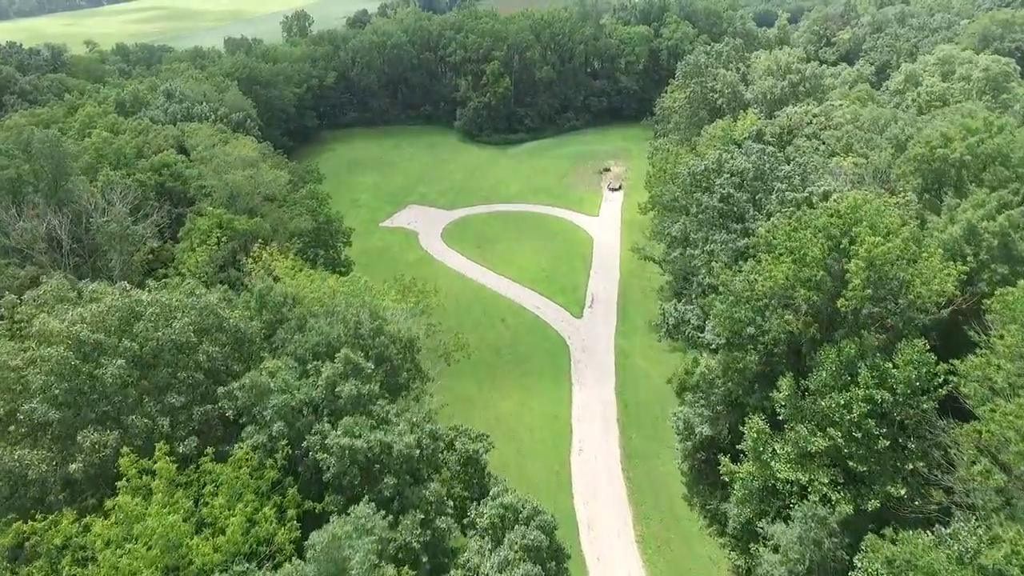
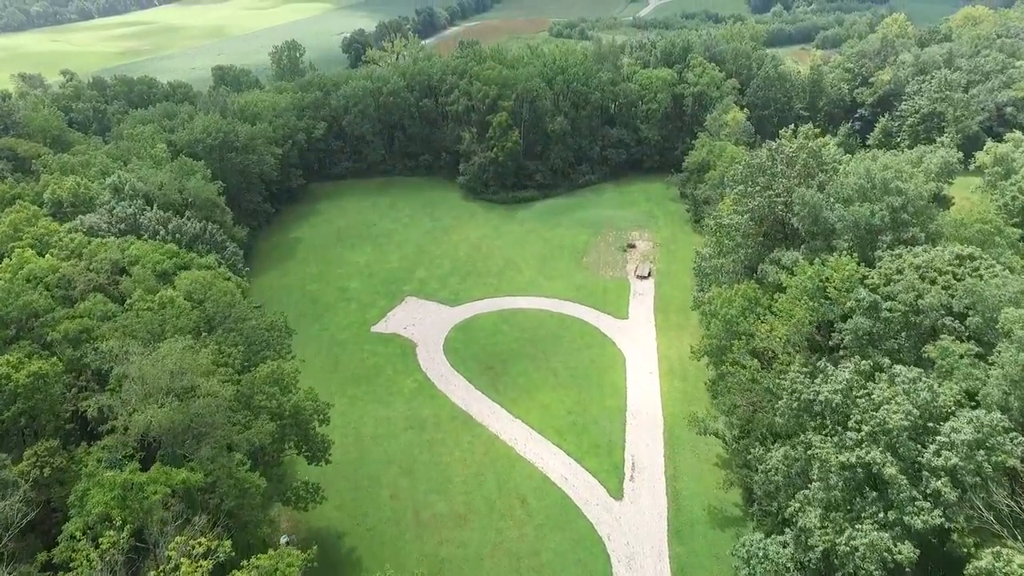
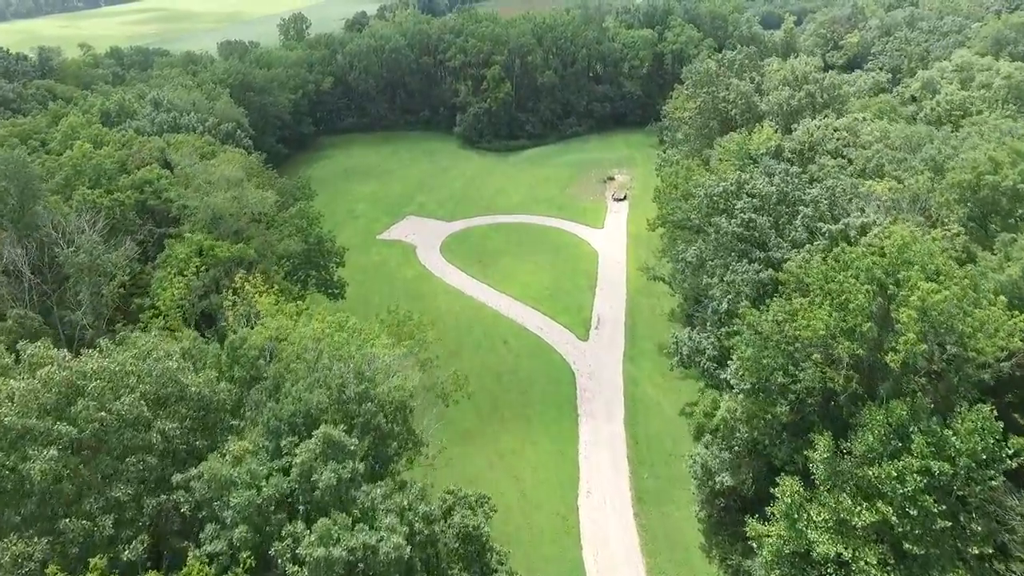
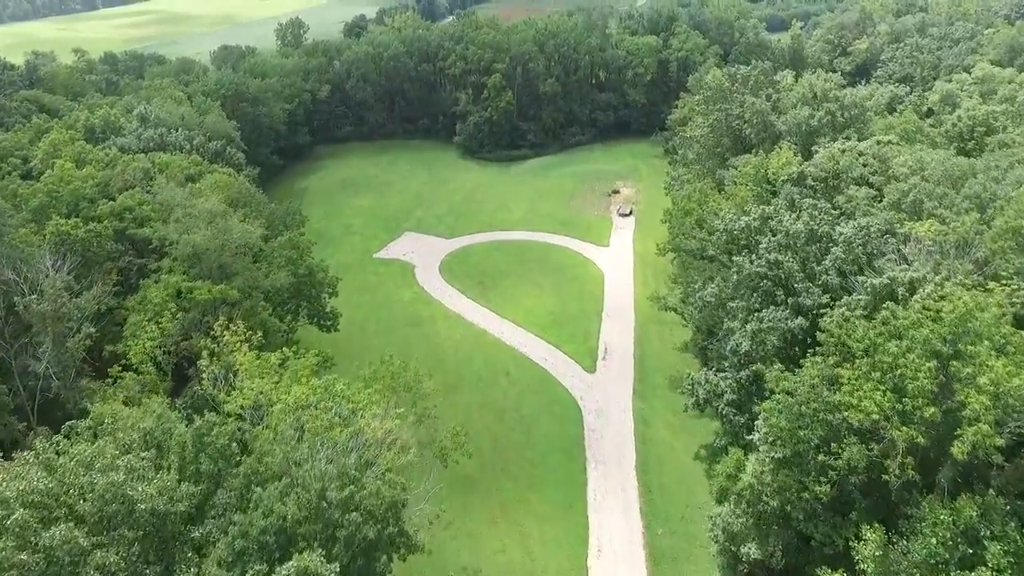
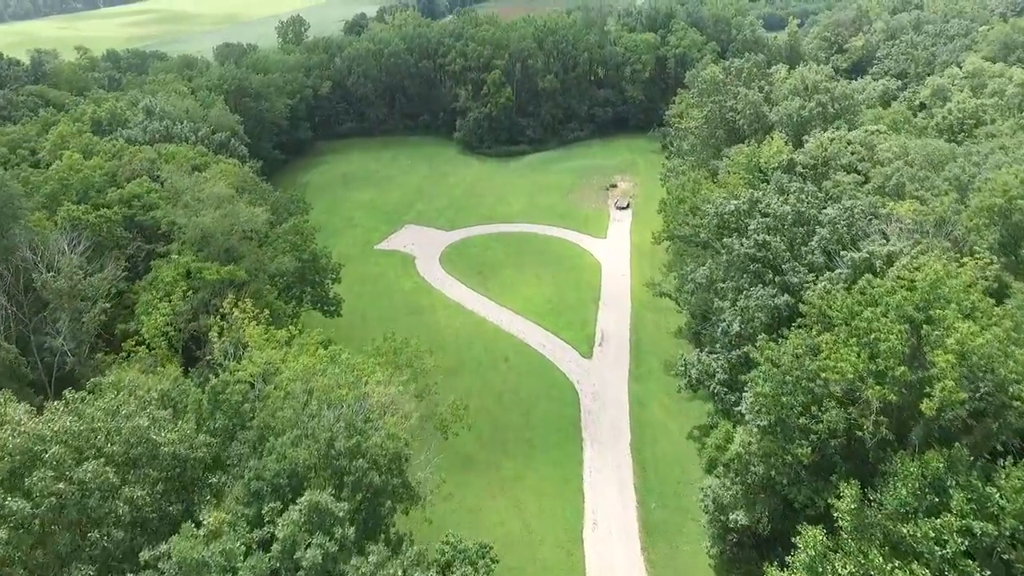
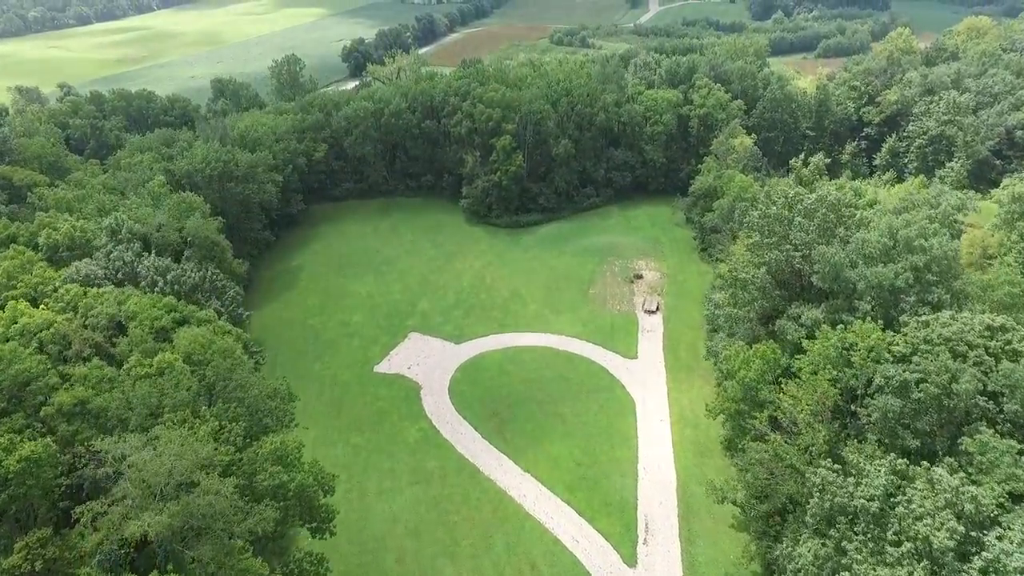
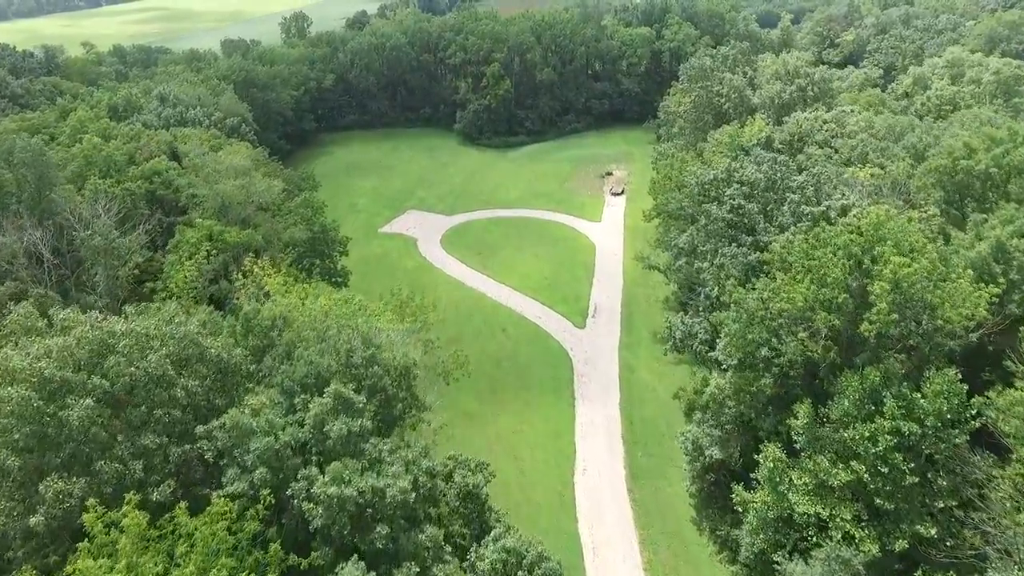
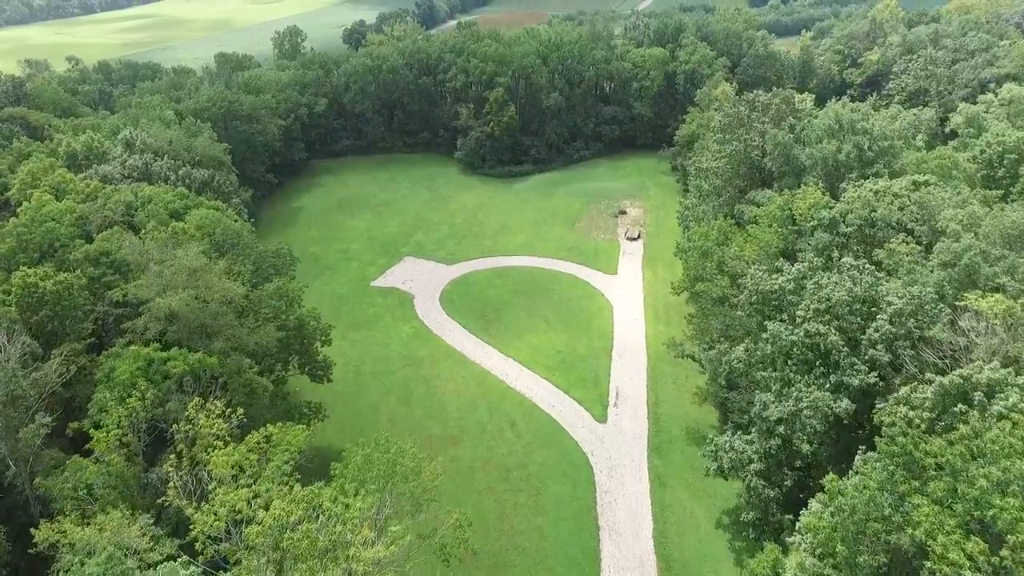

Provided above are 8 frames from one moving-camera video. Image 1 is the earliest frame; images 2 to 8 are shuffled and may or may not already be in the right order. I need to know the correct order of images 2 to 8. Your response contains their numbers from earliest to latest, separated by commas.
7, 3, 5, 4, 8, 2, 6
